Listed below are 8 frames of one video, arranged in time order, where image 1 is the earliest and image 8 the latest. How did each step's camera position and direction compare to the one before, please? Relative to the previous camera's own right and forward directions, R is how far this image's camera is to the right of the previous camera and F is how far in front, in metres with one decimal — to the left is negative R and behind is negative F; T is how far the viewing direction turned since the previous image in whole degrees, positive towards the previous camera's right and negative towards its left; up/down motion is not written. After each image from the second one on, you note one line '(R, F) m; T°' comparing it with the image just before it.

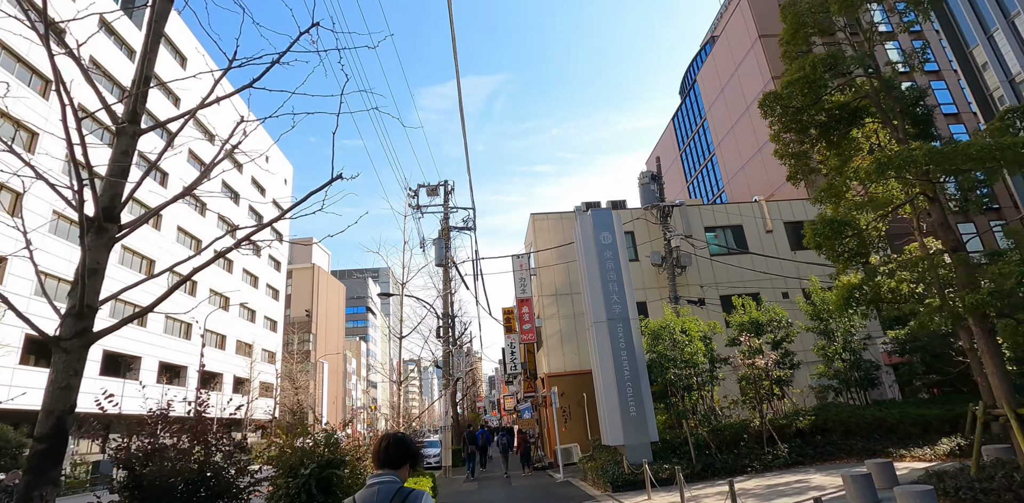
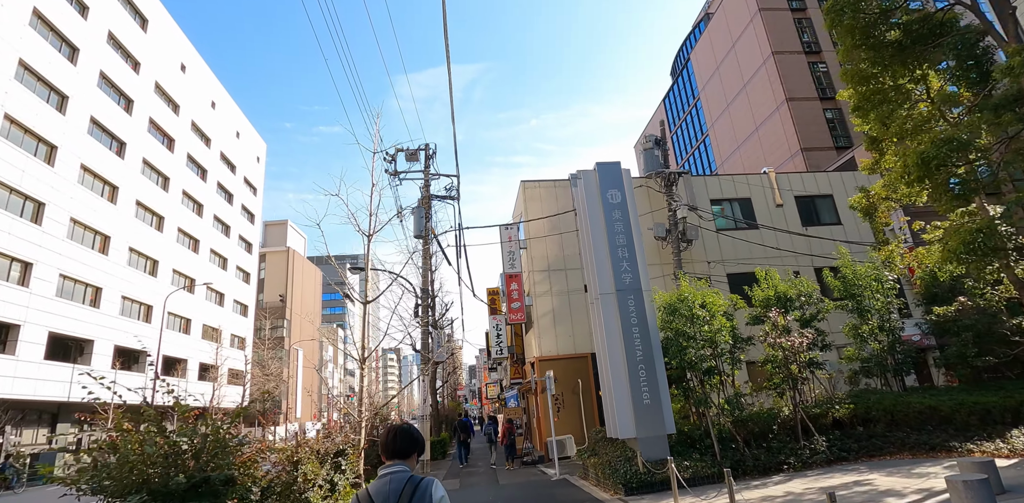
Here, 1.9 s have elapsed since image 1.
(-0.2, +2.1) m; +2°
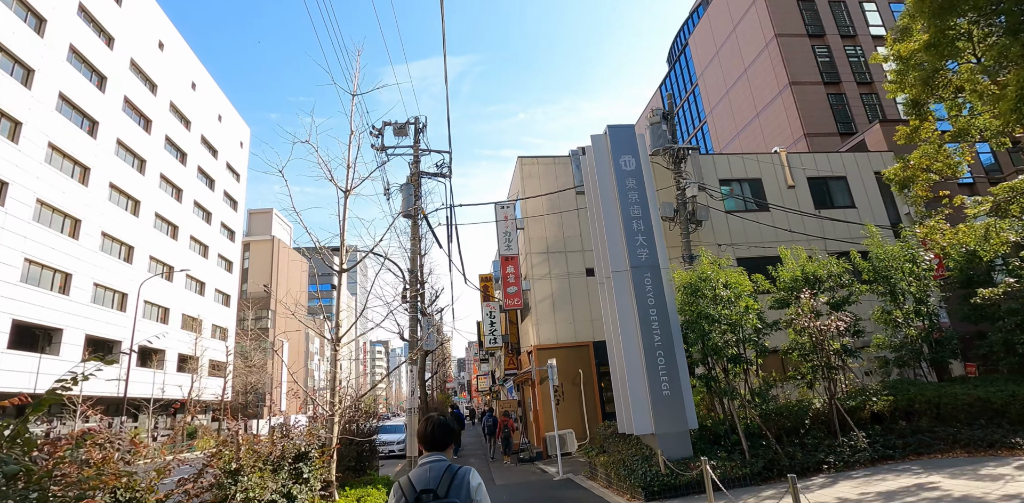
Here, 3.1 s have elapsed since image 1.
(-0.2, +1.3) m; +1°
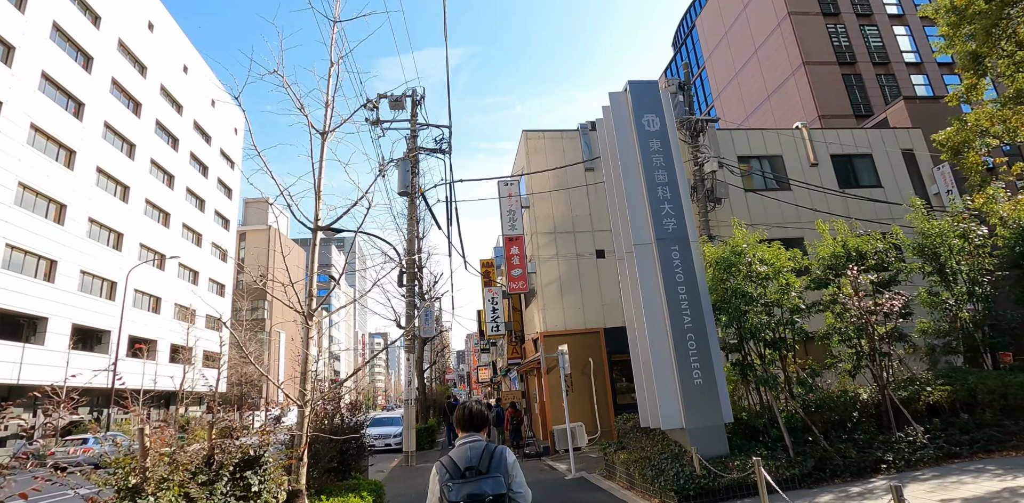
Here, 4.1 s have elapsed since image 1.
(-0.2, +1.2) m; 0°
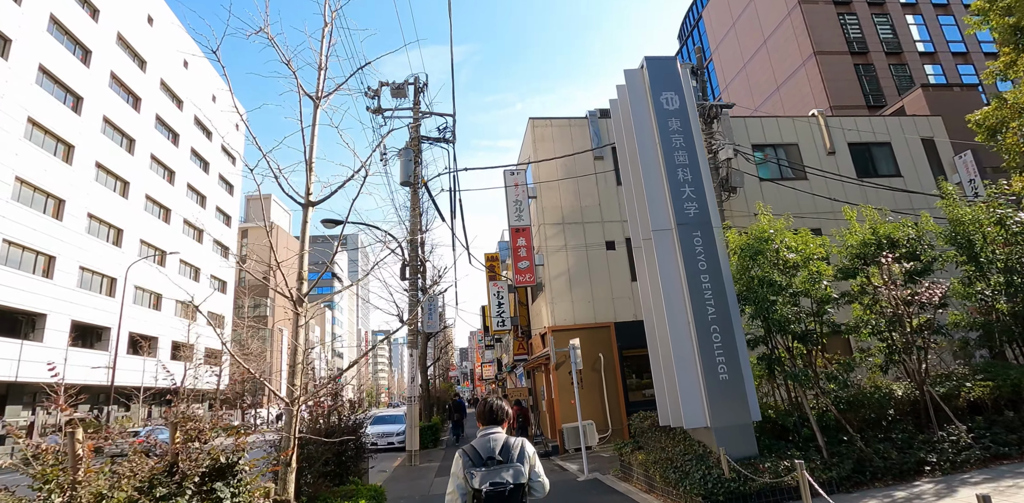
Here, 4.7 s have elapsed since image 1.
(-0.1, +0.6) m; 0°
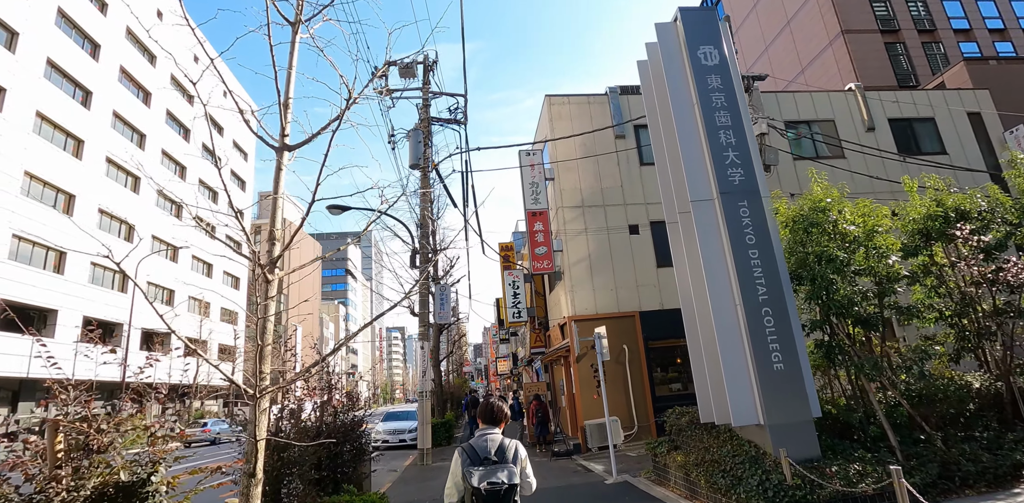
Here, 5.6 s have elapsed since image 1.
(-0.1, +0.9) m; -1°
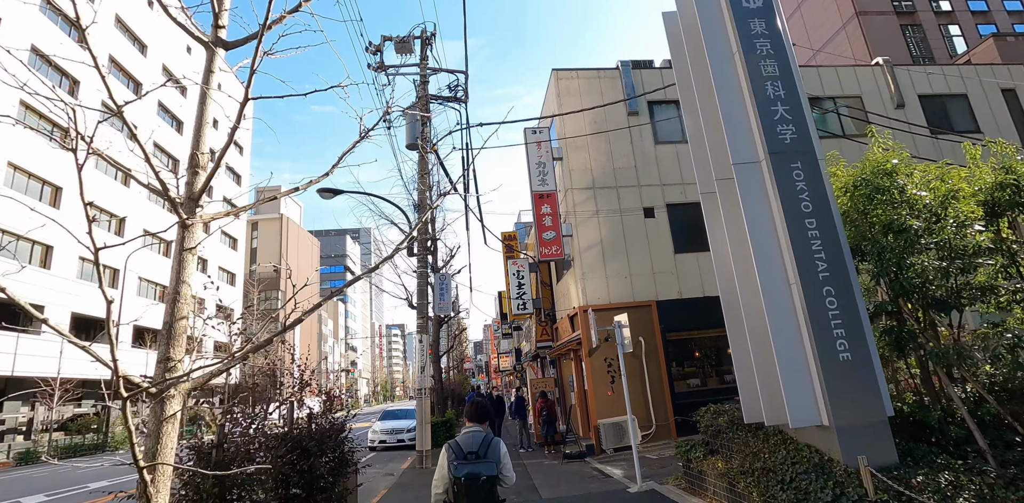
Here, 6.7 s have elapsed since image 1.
(-0.1, +1.0) m; 0°
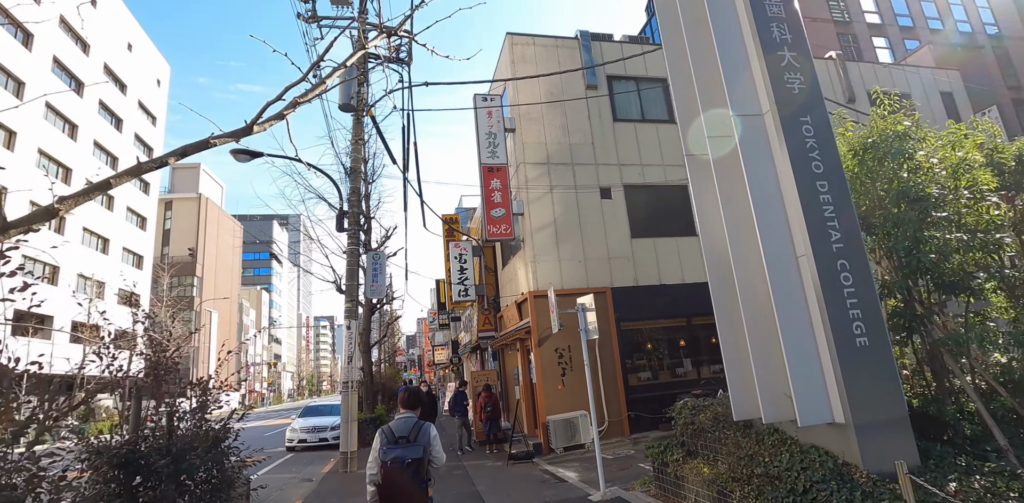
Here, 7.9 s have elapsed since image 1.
(-0.2, +1.2) m; +7°
